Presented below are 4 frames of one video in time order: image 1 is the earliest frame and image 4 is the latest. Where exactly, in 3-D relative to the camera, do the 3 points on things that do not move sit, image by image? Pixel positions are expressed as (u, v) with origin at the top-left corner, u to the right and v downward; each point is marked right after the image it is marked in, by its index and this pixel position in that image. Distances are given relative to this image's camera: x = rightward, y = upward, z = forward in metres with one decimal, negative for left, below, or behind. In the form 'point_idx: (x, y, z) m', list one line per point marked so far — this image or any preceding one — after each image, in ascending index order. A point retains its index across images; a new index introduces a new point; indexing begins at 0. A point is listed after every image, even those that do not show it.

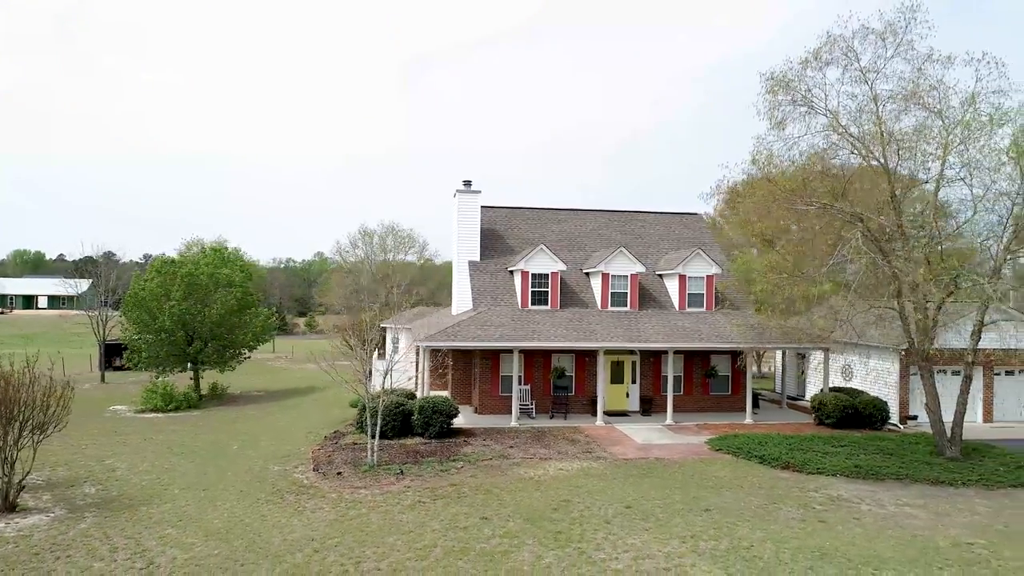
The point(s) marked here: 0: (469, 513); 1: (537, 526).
0: (-0.8, -3.9, +11.1) m
1: (+0.4, -3.9, +10.4) m
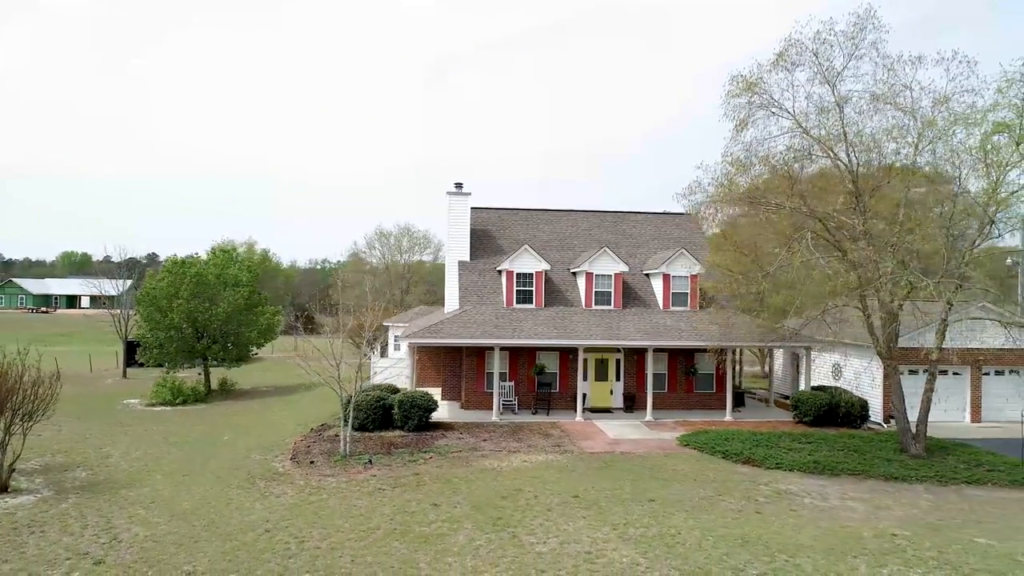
0: (-1.7, -3.9, +11.7) m
1: (-0.6, -3.9, +11.0) m
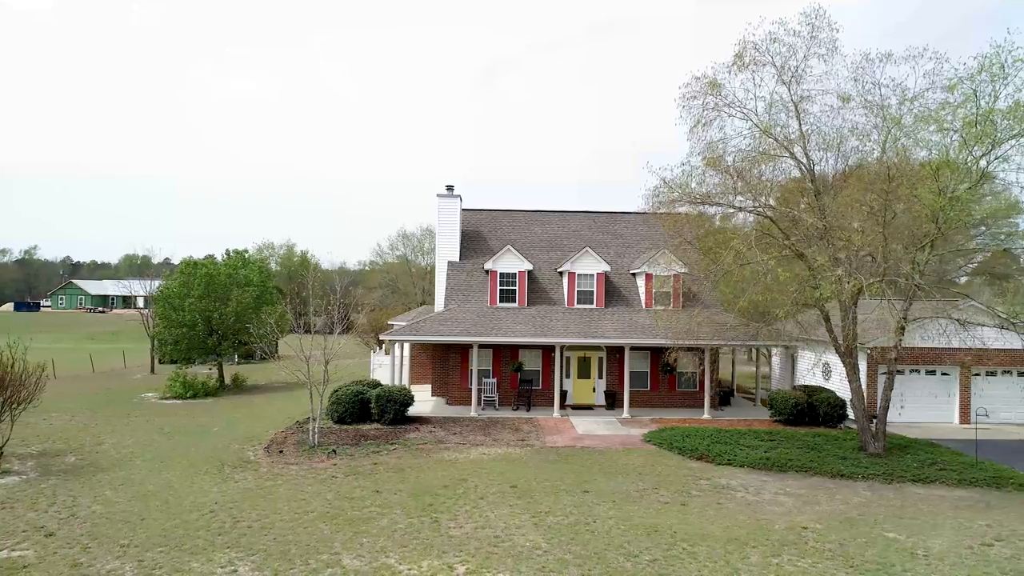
0: (-2.9, -3.9, +12.4) m
1: (-1.8, -3.8, +11.6) m
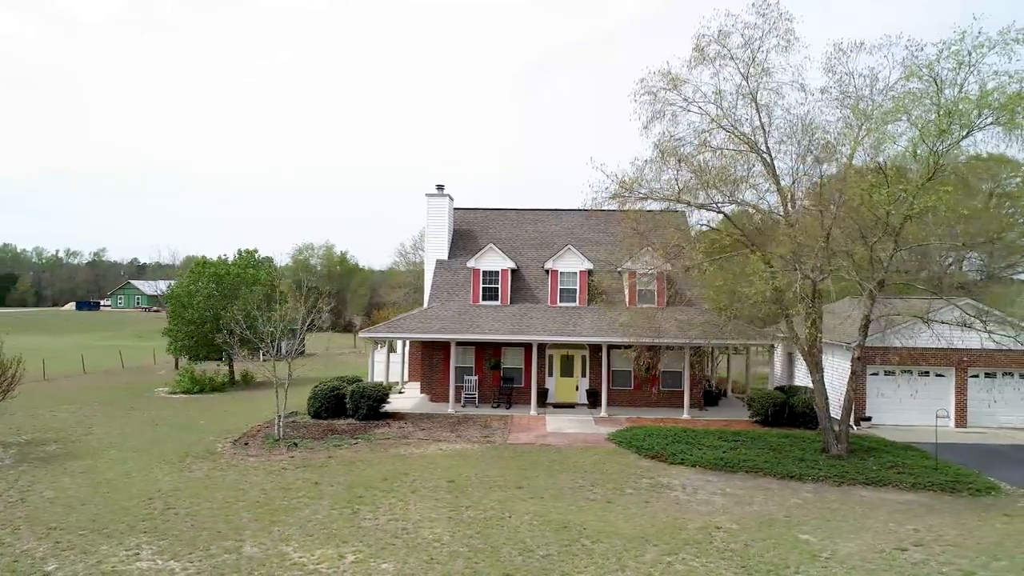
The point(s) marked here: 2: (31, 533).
0: (-4.1, -3.8, +12.7) m
1: (-3.1, -3.8, +11.8) m
2: (-7.1, -3.6, +9.5) m
